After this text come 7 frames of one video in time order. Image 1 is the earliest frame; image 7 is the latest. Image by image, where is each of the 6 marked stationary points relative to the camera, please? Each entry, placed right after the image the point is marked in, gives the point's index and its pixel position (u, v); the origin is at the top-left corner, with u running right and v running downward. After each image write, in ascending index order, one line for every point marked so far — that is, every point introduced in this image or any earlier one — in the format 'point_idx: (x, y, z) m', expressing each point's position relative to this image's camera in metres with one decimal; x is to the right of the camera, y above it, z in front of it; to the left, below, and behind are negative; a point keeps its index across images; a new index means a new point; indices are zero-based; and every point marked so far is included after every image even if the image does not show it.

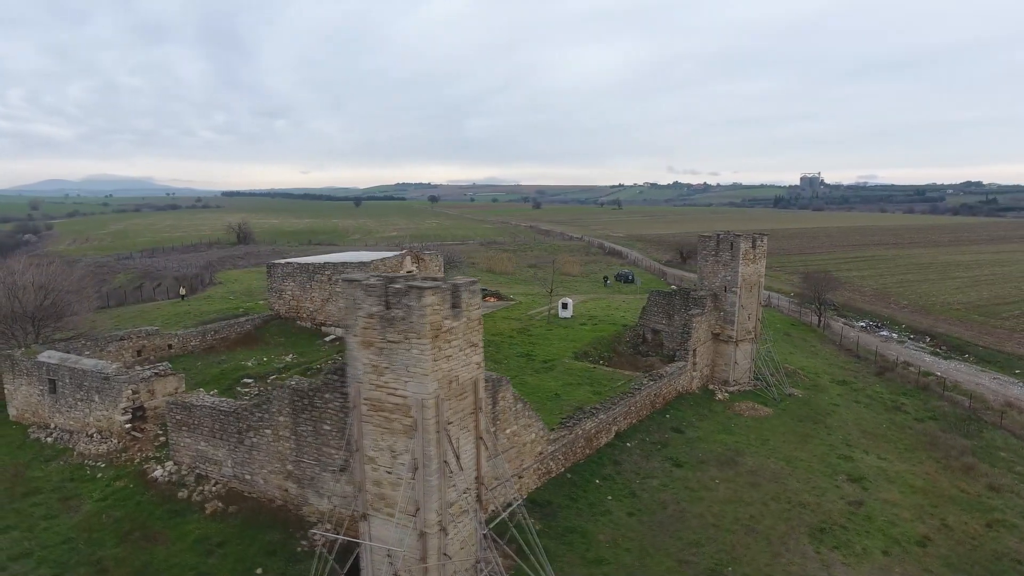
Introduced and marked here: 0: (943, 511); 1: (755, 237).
0: (+8.7, -4.5, +12.9) m
1: (+7.2, +1.5, +19.3) m
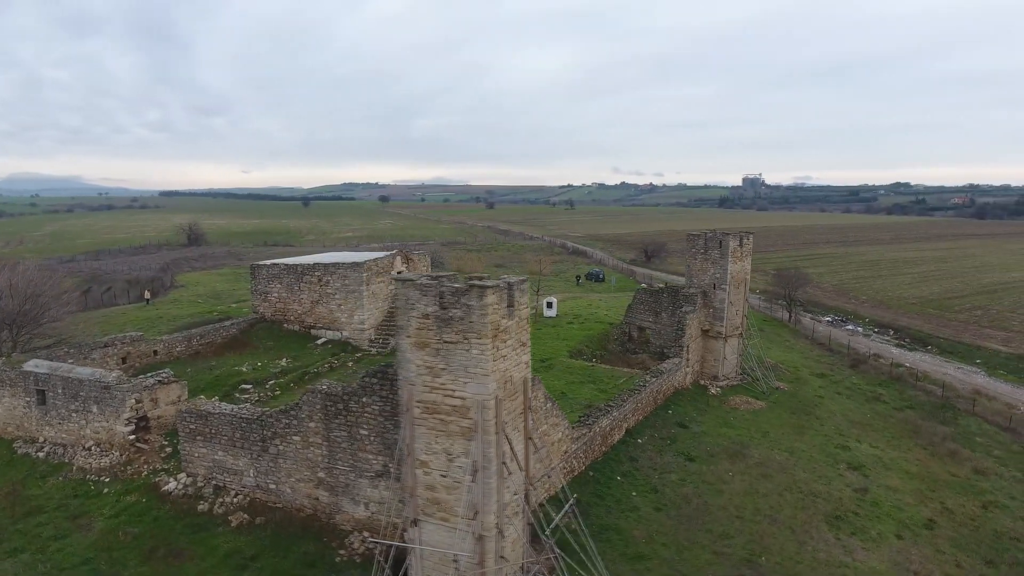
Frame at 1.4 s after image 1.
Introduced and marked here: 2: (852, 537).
0: (+9.1, -4.4, +13.6) m
1: (+7.0, +1.6, +19.8) m
2: (+6.2, -4.5, +11.7) m
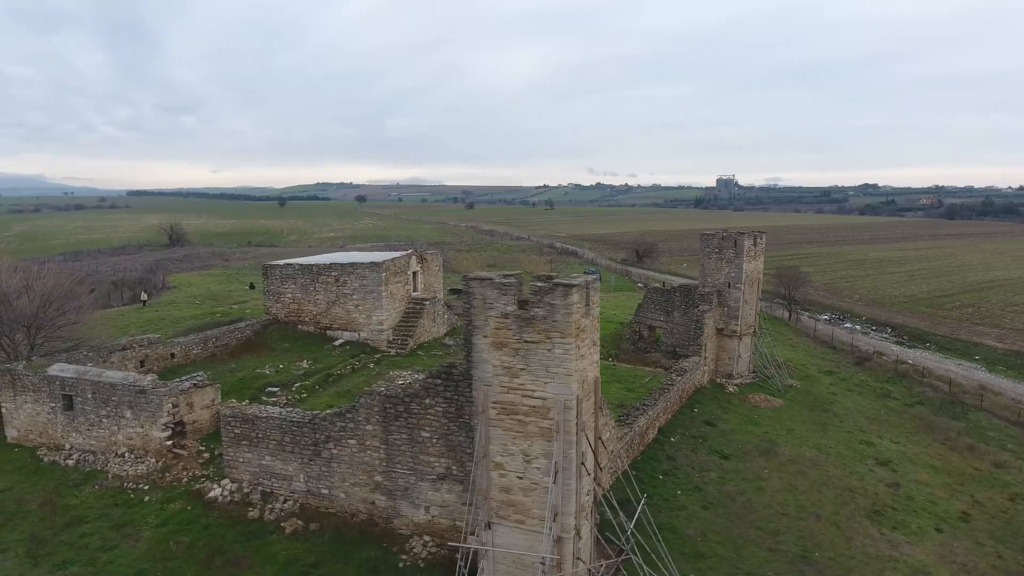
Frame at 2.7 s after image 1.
0: (+9.9, -4.3, +13.9) m
1: (+7.5, +1.6, +20.0) m
2: (+7.0, -4.5, +11.9) m
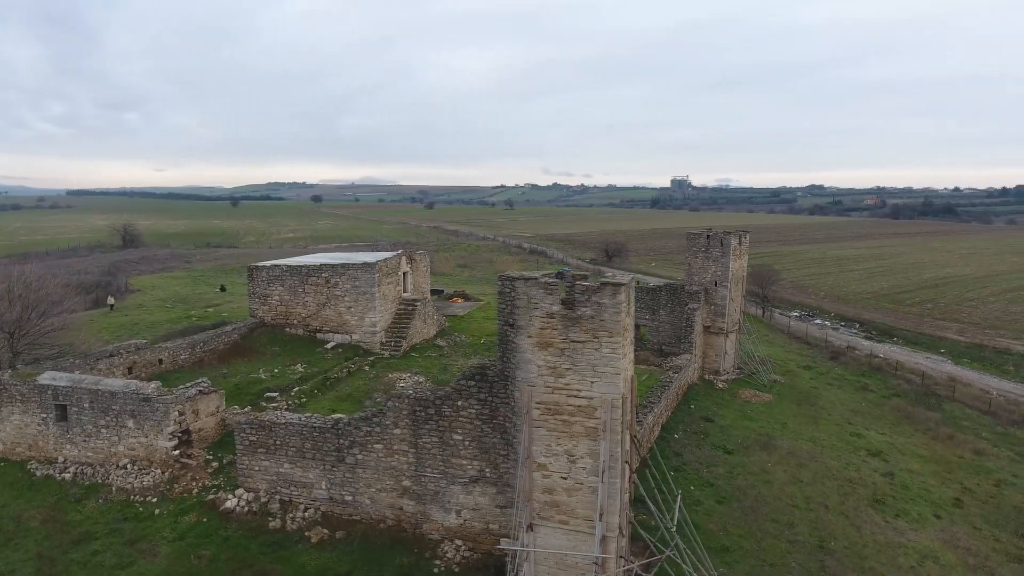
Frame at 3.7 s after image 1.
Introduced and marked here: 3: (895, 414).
0: (+10.0, -4.2, +14.5) m
1: (+7.2, +1.7, +20.4) m
2: (+7.4, -4.4, +12.3) m
3: (+11.1, -3.6, +18.7) m
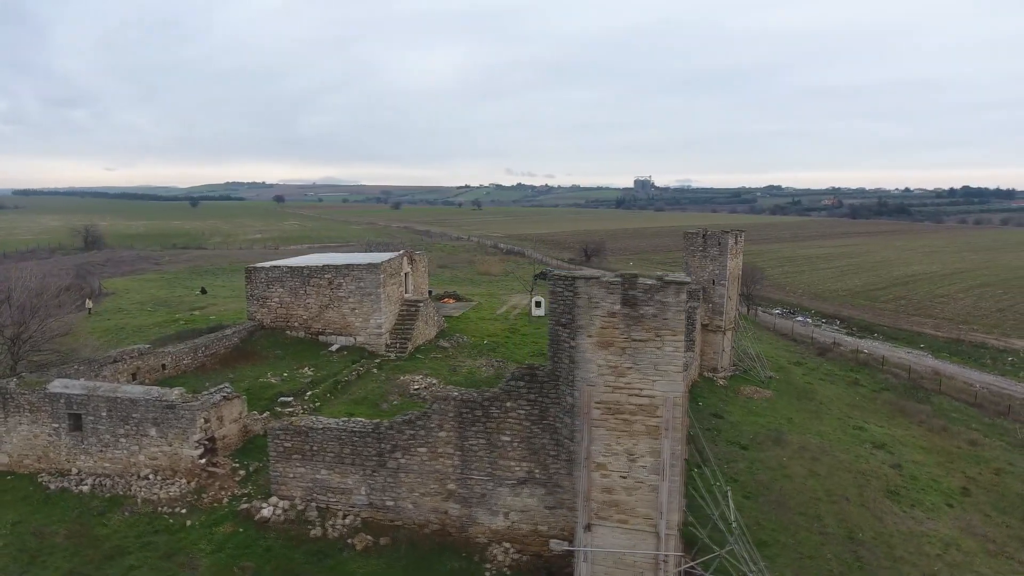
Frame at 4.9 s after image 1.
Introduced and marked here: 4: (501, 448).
0: (+10.4, -4.2, +15.1) m
1: (+7.2, +1.8, +20.8) m
2: (+7.9, -4.3, +12.7) m
3: (+11.2, -3.6, +19.2) m
4: (-0.2, -2.3, +9.4) m
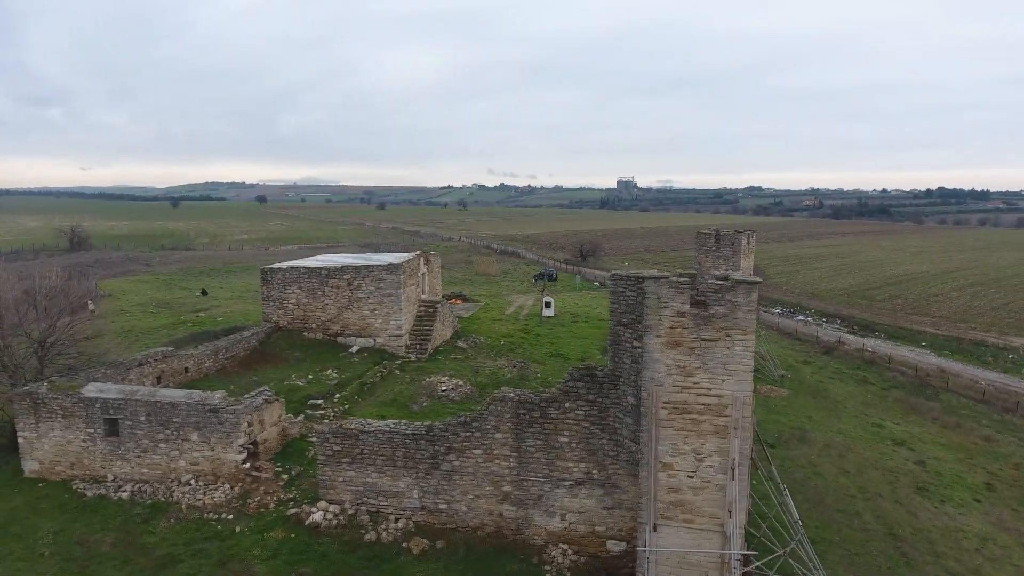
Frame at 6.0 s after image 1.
0: (+11.1, -4.1, +15.3) m
1: (+7.7, +1.8, +21.0) m
2: (+8.7, -4.3, +12.9) m
3: (+11.8, -3.5, +19.5) m
4: (+0.7, -2.3, +9.3) m
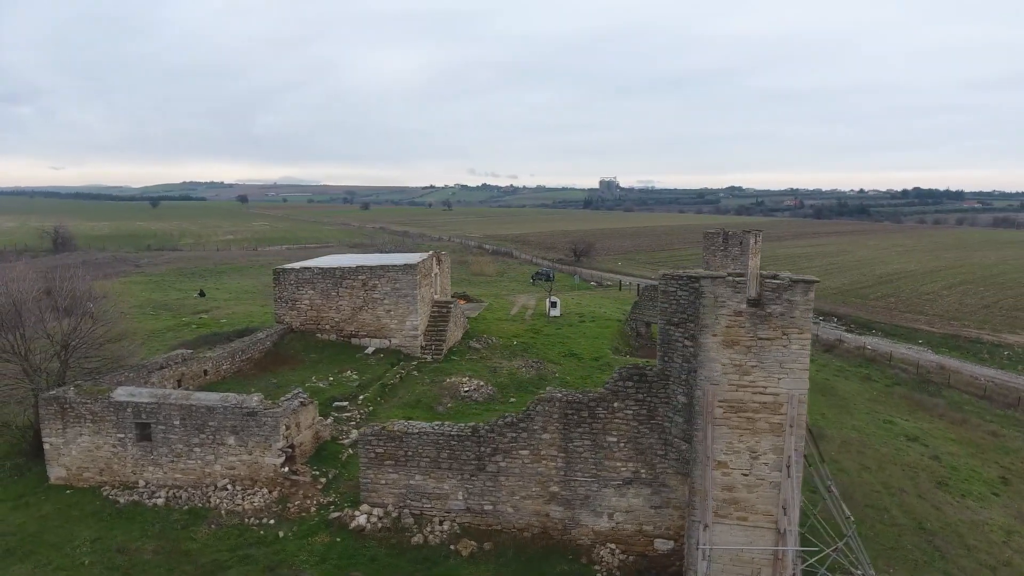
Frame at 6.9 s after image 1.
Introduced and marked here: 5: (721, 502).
0: (+11.6, -4.1, +15.7) m
1: (+8.0, +1.8, +21.2) m
2: (+9.2, -4.3, +13.1) m
3: (+12.1, -3.5, +19.9) m
4: (+1.4, -2.3, +9.3) m
5: (+2.8, -2.8, +8.5) m
